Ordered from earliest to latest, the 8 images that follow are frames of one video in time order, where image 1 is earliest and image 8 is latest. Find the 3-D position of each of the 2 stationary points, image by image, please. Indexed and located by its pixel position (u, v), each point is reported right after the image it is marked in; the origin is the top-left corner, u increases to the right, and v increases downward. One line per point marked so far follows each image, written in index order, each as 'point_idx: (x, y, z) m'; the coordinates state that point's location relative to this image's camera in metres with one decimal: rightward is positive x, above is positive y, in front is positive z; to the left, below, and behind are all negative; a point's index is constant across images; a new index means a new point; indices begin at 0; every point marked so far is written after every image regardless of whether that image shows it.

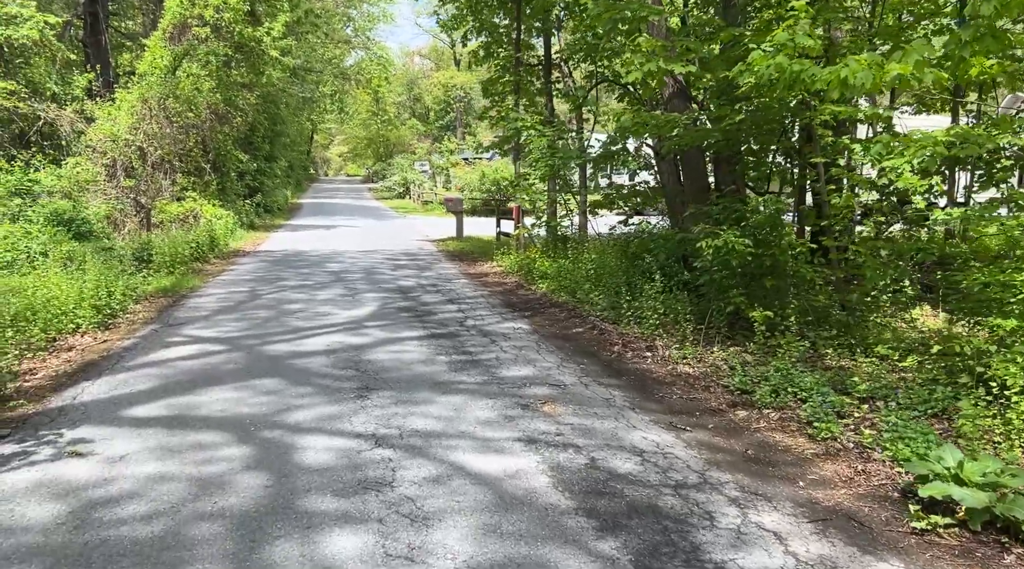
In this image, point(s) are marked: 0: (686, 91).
0: (+2.4, +2.6, +10.6) m
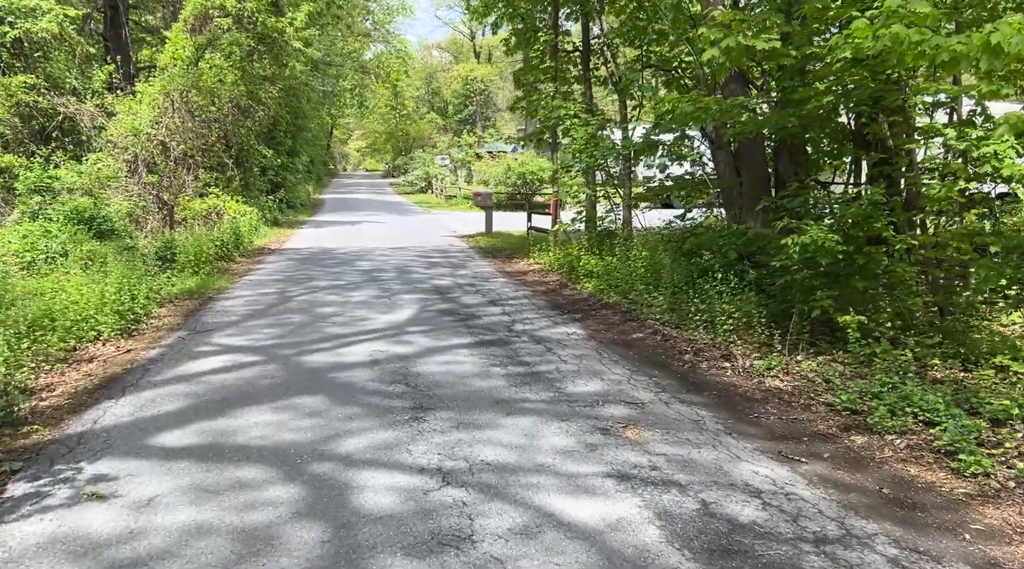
0: (+2.9, +2.7, +9.9) m
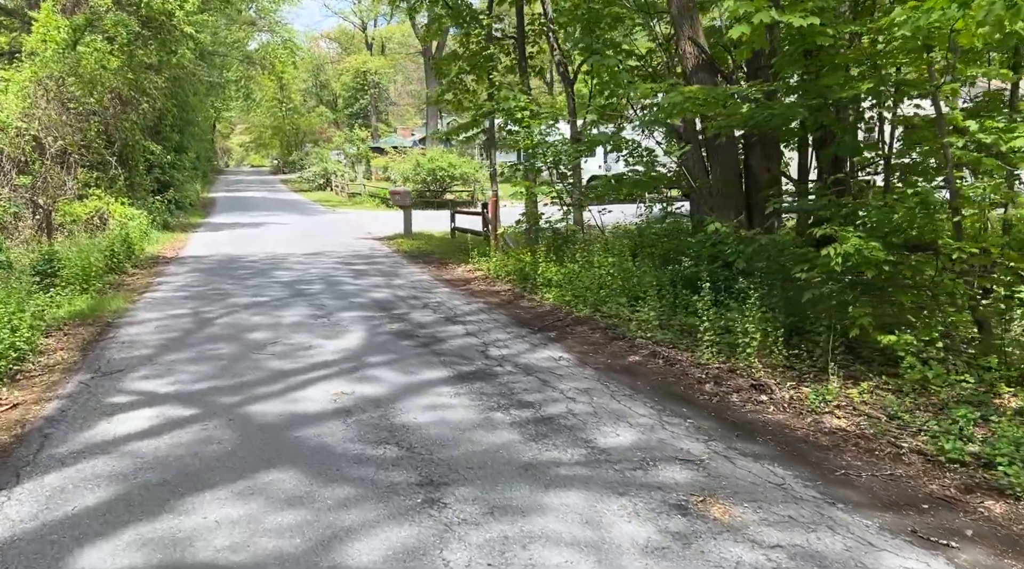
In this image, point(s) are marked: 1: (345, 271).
0: (+2.3, +2.6, +9.2) m
1: (-2.8, +0.2, +13.0) m
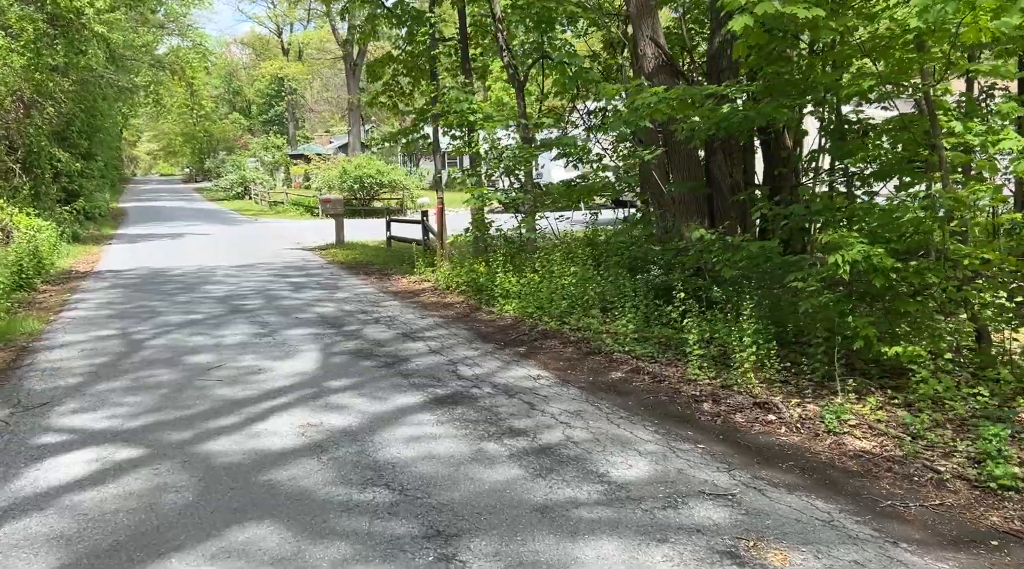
0: (+1.8, +2.5, +9.0) m
1: (-3.6, 0.0, +12.3) m
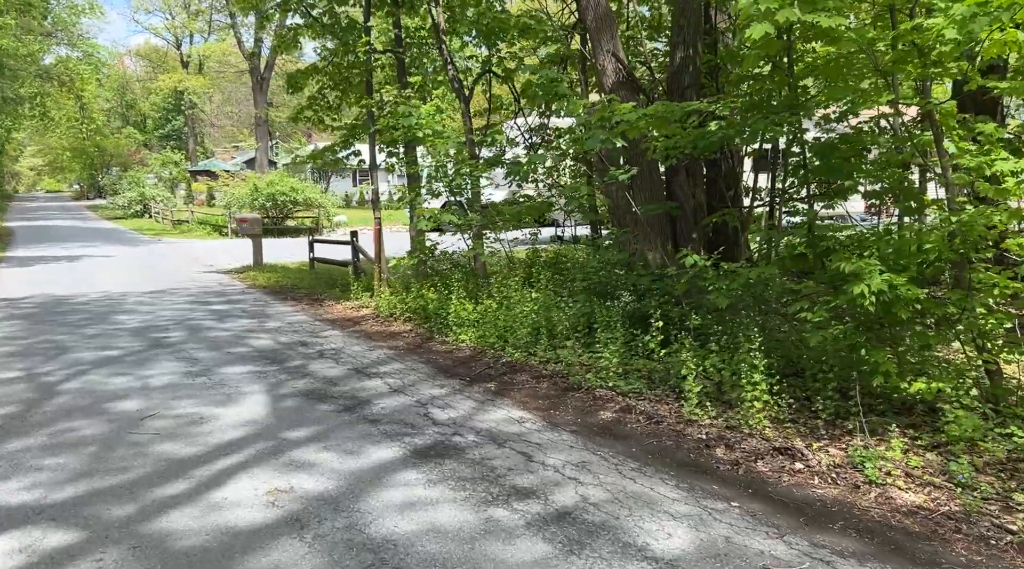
0: (+1.3, +2.2, +8.6) m
1: (-4.4, -0.4, +11.2) m
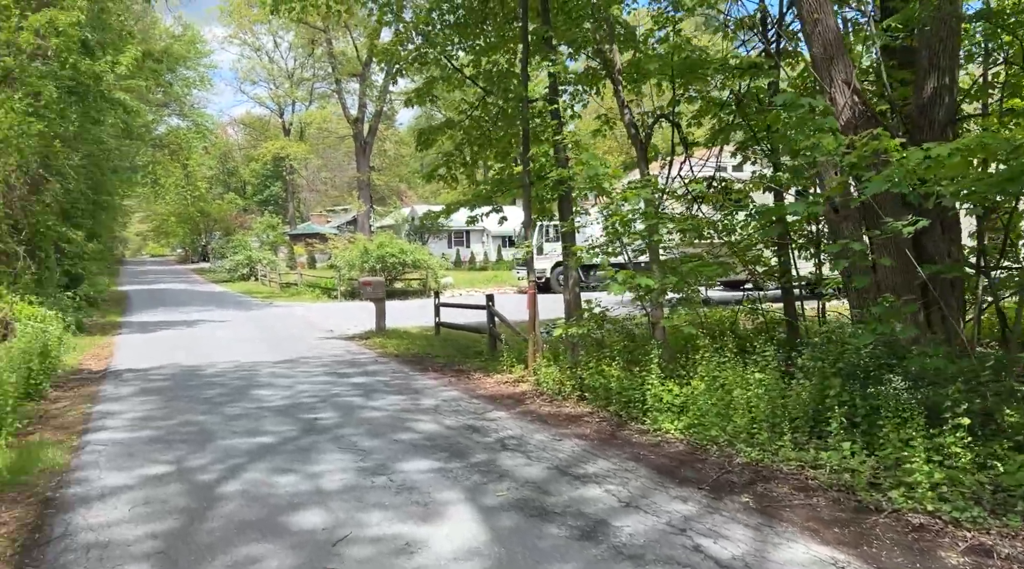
0: (+3.3, +1.5, +7.1) m
1: (-2.1, -1.3, +10.1) m
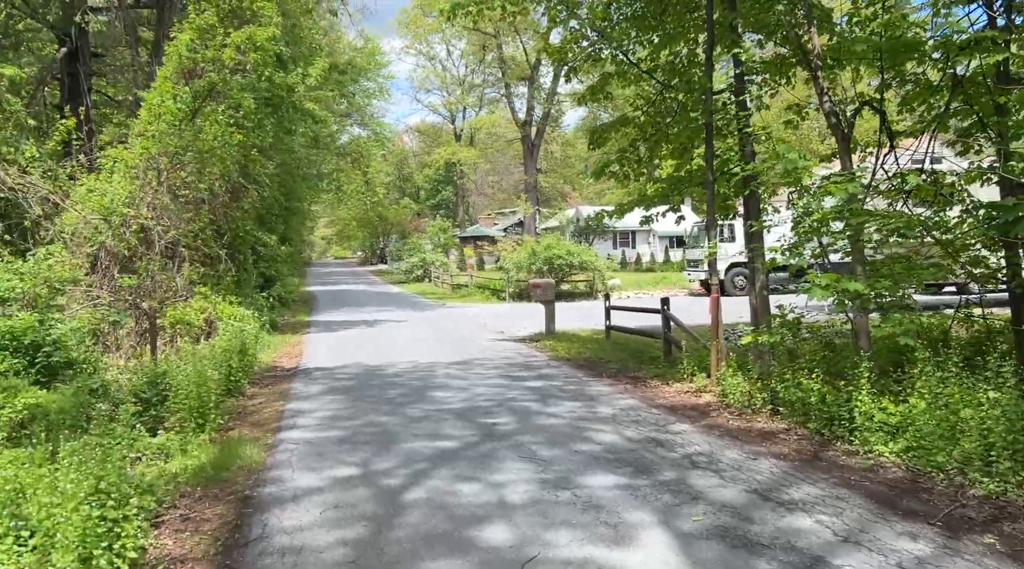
0: (+4.9, +1.4, +5.9) m
1: (+0.1, -1.3, +10.0) m
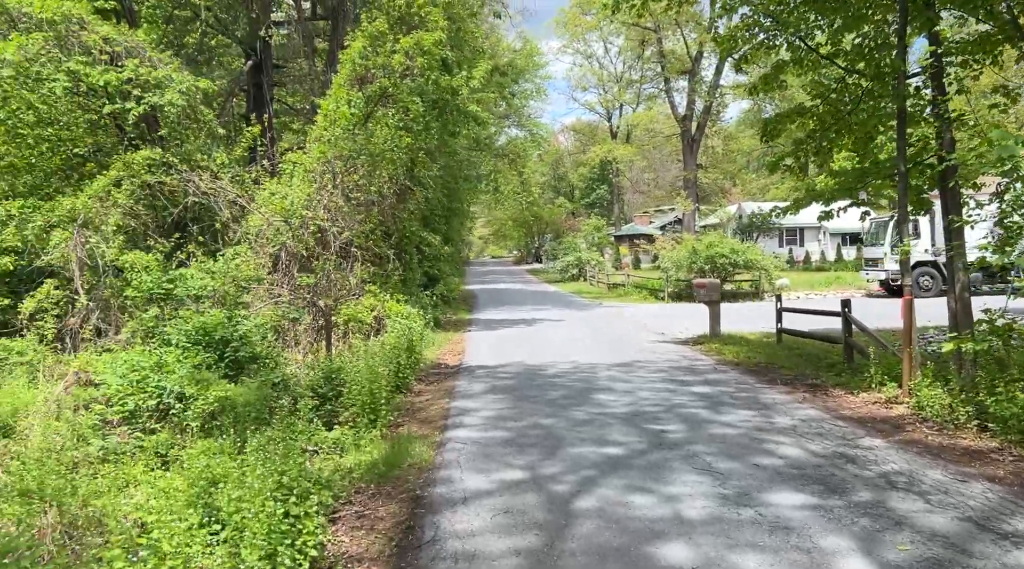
0: (+6.0, +1.4, +4.6) m
1: (+2.2, -1.3, +9.5) m
